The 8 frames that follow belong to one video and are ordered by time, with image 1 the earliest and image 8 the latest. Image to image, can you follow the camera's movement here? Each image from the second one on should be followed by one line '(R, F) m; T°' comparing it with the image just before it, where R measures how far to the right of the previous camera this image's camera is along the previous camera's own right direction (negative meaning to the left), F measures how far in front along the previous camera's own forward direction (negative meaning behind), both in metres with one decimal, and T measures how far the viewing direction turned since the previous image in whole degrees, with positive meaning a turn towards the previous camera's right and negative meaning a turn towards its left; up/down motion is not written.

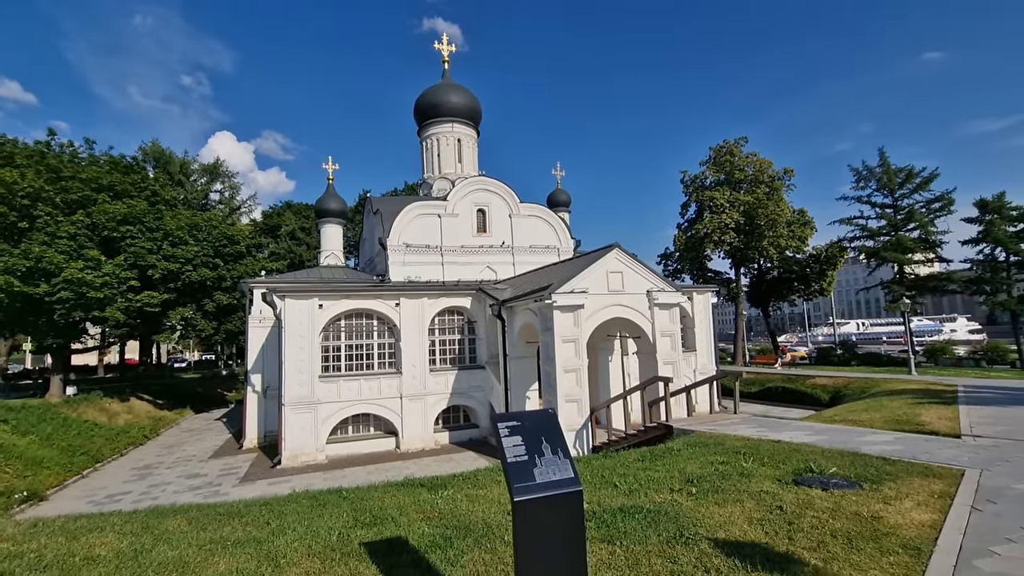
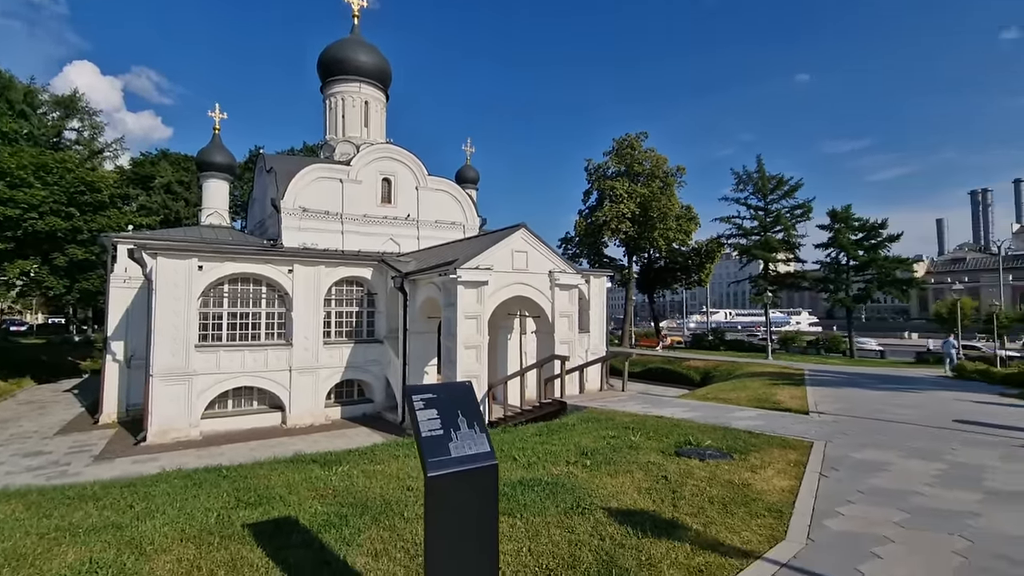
(-0.1, +0.1) m; +11°
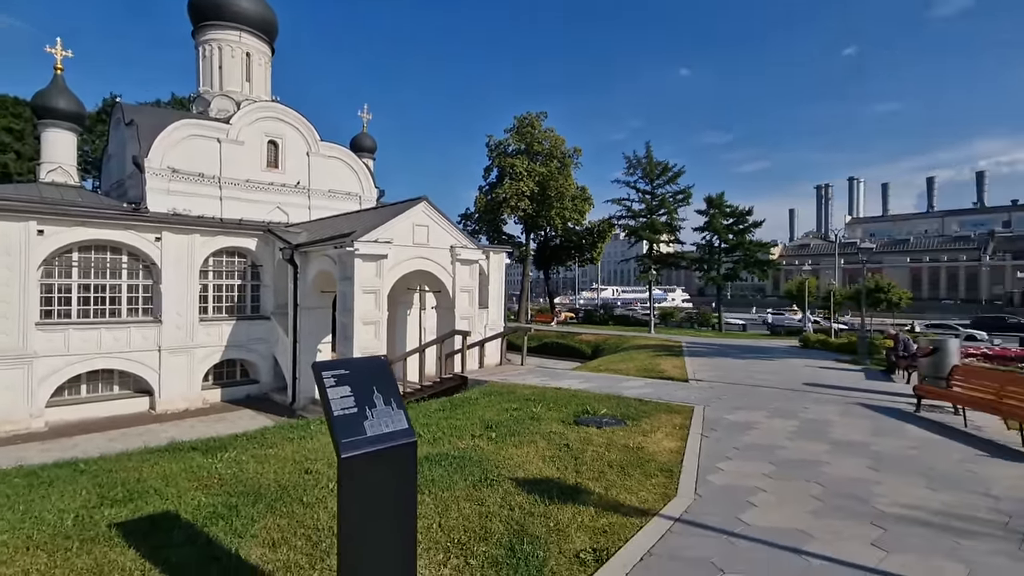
(-0.1, +0.1) m; +11°
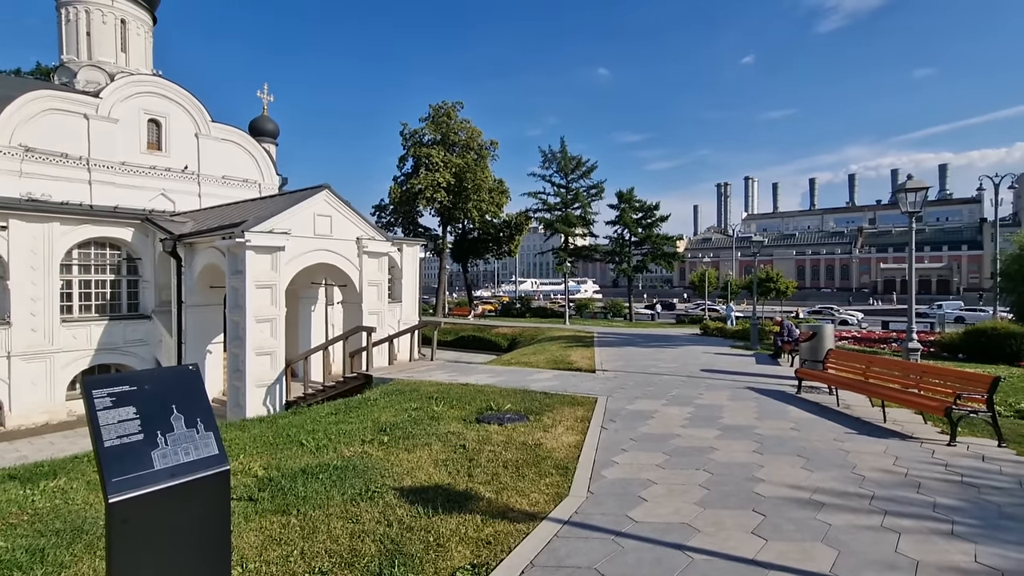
(+0.4, +0.3) m; +9°
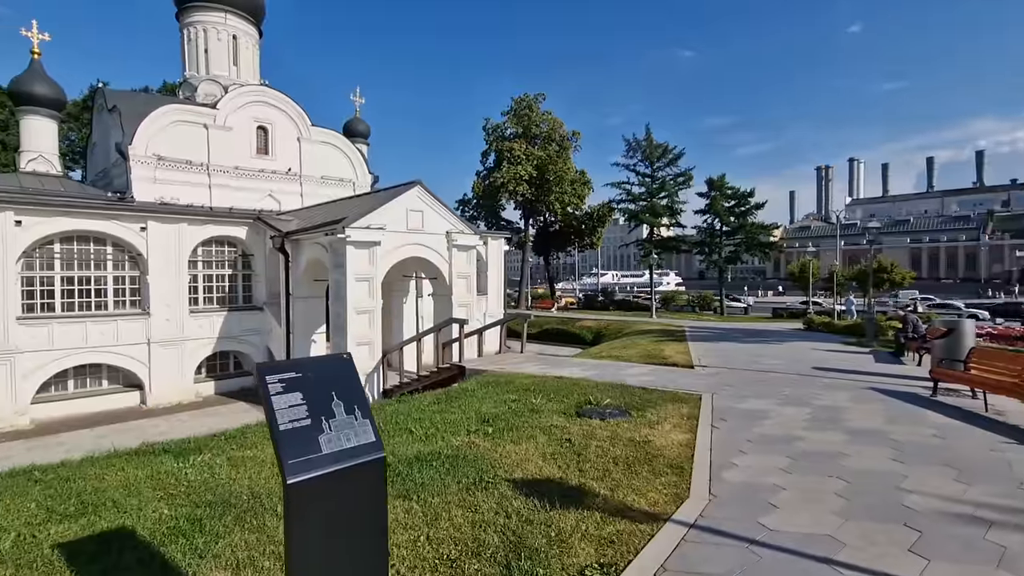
(-0.3, +0.1) m; -9°
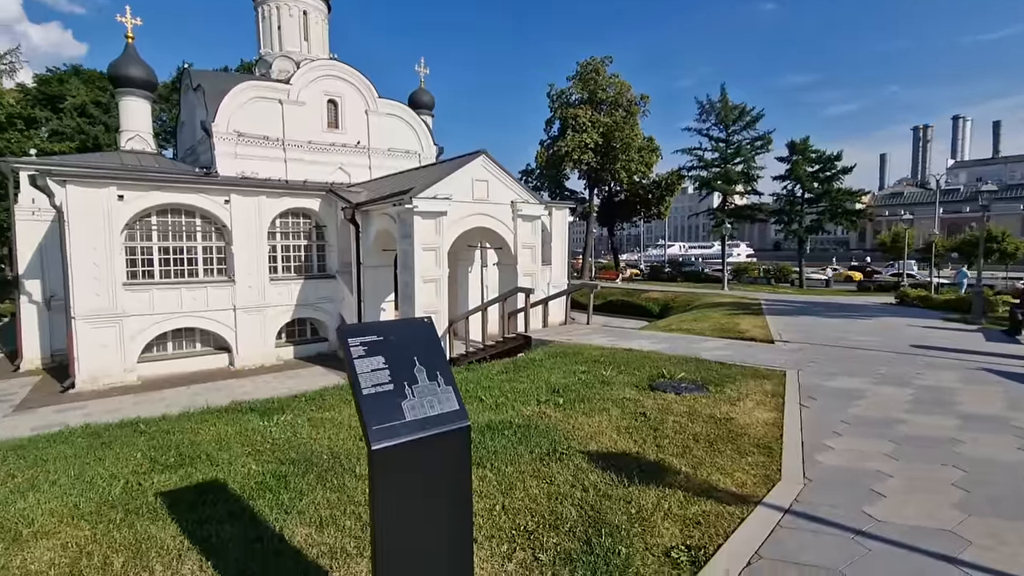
(-0.1, +0.2) m; -7°
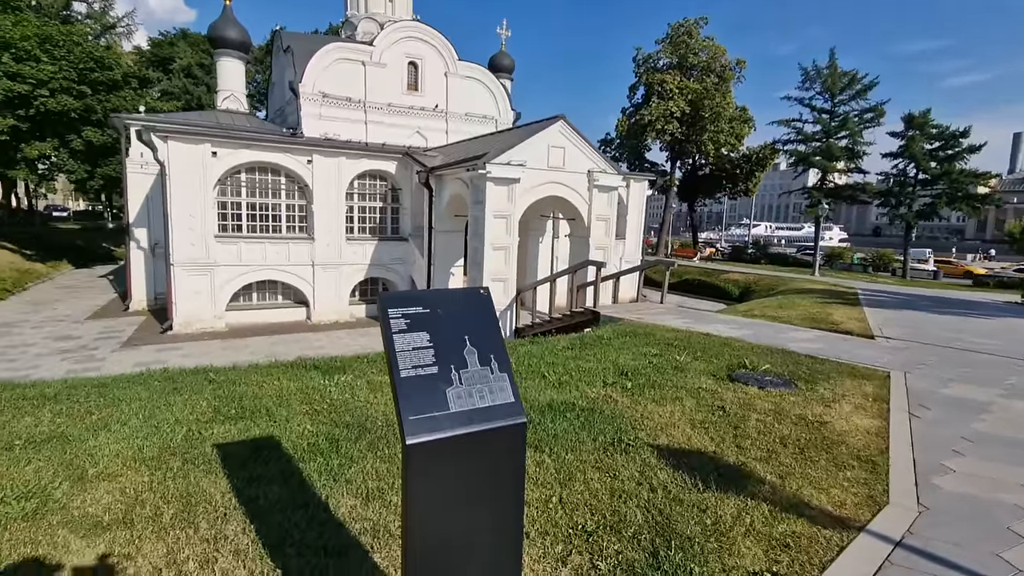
(0.0, +0.4) m; -8°
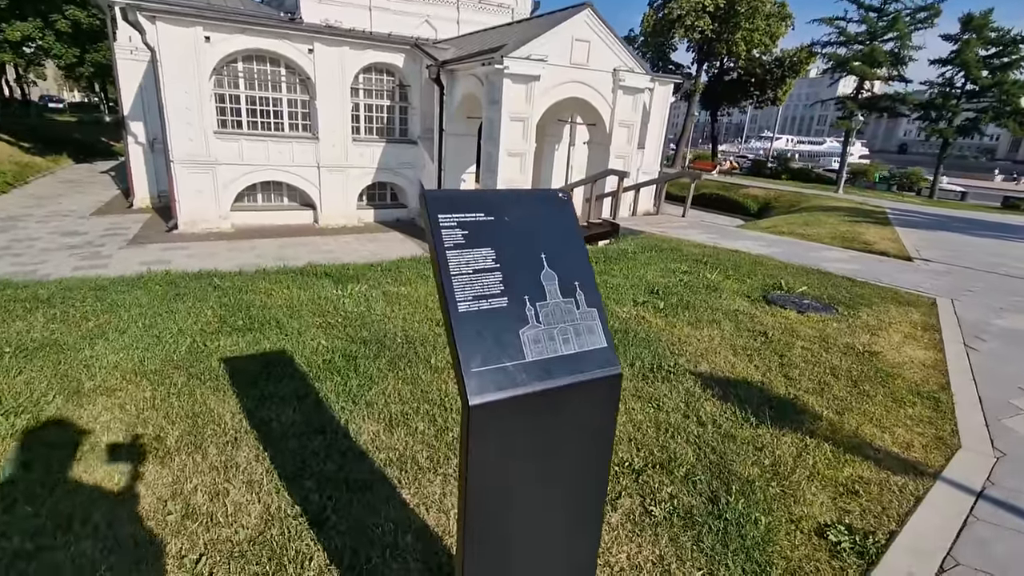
(-0.2, +0.5) m; -1°
